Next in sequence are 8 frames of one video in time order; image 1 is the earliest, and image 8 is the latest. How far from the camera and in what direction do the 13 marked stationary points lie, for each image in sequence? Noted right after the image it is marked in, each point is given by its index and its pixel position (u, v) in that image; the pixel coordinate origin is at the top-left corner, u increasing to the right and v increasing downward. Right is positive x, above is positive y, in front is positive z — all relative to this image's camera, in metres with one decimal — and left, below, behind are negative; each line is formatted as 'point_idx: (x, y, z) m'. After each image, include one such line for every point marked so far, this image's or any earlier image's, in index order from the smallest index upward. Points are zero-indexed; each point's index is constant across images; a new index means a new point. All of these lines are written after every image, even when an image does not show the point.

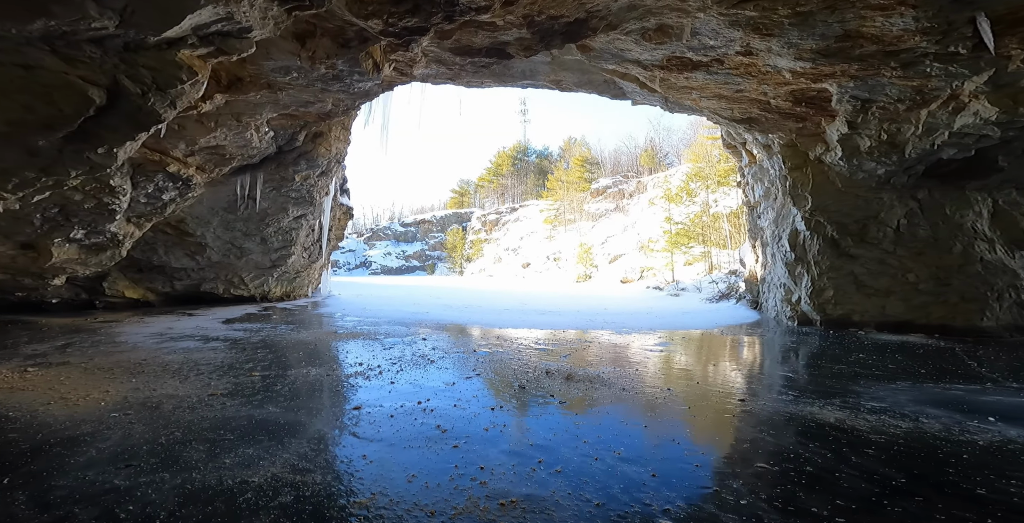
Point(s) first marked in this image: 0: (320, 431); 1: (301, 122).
0: (-1.1, -1.0, +2.8) m
1: (-2.9, +1.9, +6.6) m
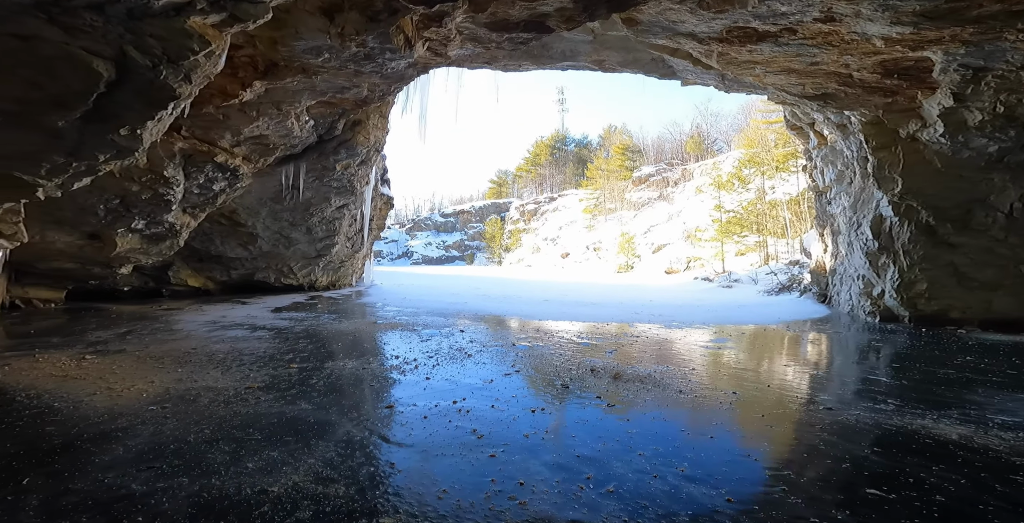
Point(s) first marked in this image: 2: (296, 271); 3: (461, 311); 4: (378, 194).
0: (-0.9, -0.9, +2.7) m
1: (-2.4, +2.0, +6.5) m
2: (-4.6, -0.2, +10.4) m
3: (-0.9, -0.8, +7.7) m
4: (-3.1, +1.5, +11.2) m
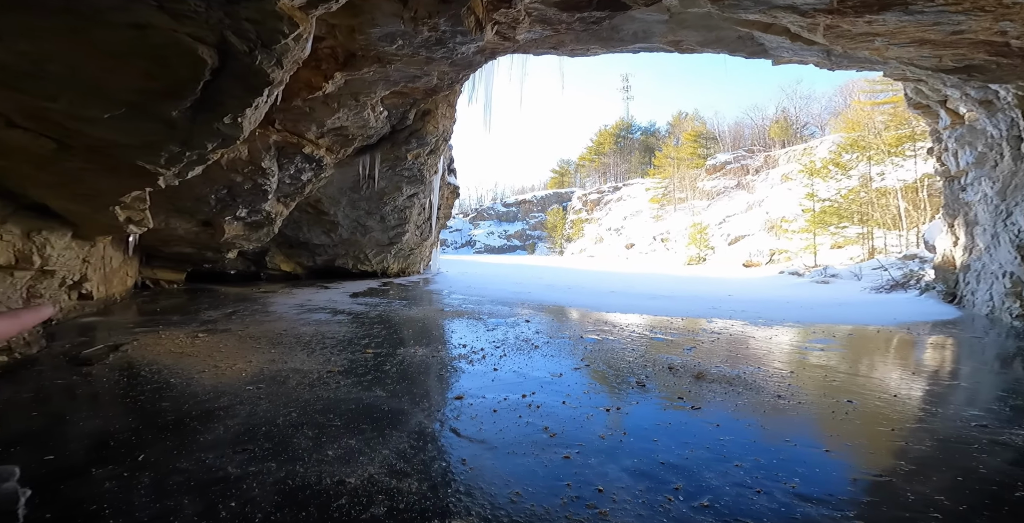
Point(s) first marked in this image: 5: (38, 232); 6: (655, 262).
0: (-0.5, -0.9, +2.6) m
1: (-1.4, +2.2, +6.5) m
2: (-3.2, +0.1, +10.7) m
3: (+0.1, -0.6, +7.6) m
4: (-1.6, +1.8, +11.3) m
5: (-3.7, +0.2, +4.0) m
6: (+5.3, 0.0, +17.7) m
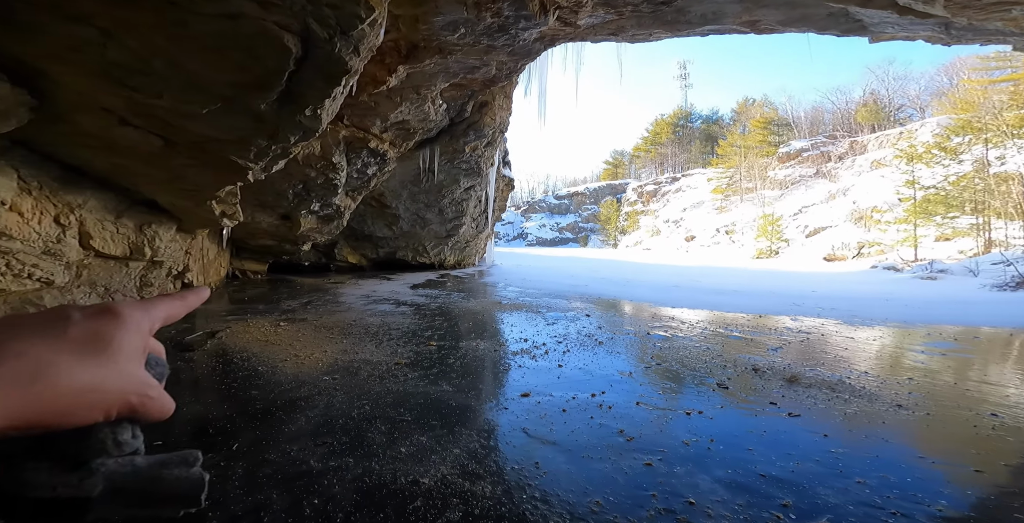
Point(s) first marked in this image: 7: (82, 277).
0: (-0.1, -0.8, +2.5) m
1: (-0.6, +2.3, +6.5) m
2: (-1.9, +0.3, +10.9) m
3: (+1.1, -0.5, +7.4) m
4: (-0.3, +2.0, +11.3) m
5: (-3.1, +0.3, +4.3) m
6: (+7.3, +0.2, +16.9) m
7: (-3.2, -0.1, +3.8) m
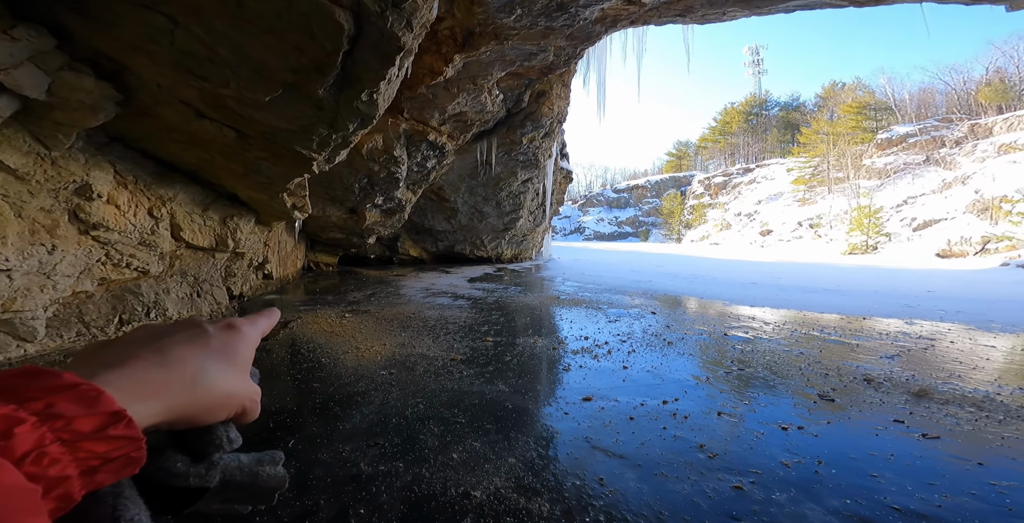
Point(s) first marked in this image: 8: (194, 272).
0: (+0.2, -0.8, +2.3) m
1: (+0.2, +2.4, +6.3) m
2: (-0.6, +0.4, +10.8) m
3: (+1.9, -0.4, +7.0) m
4: (+1.1, +2.1, +11.0) m
5: (-2.6, +0.4, +4.4) m
6: (+9.3, +0.3, +15.7) m
7: (-2.7, 0.0, +4.0) m
8: (-2.7, -0.1, +4.2) m
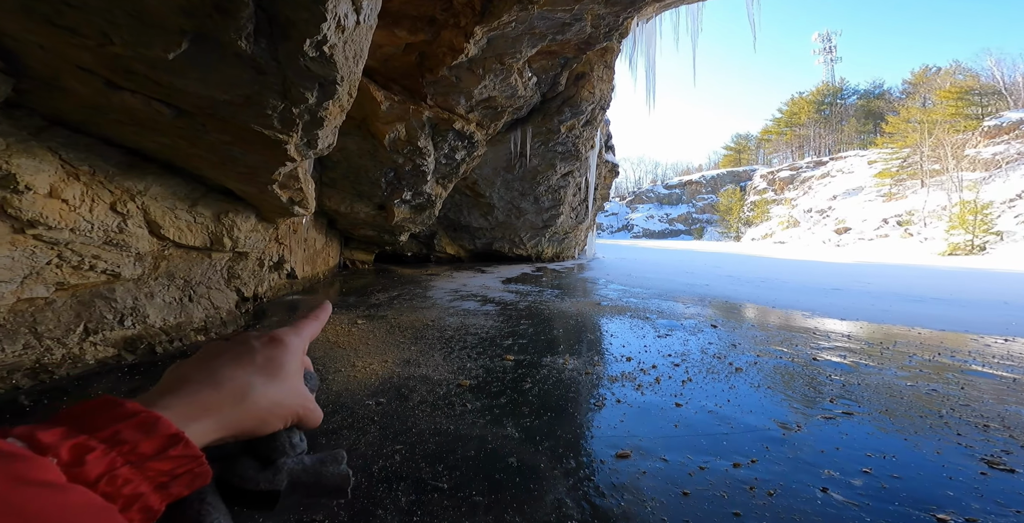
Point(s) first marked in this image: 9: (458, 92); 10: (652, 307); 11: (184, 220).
0: (+0.2, -0.8, +1.7) m
1: (+0.6, +2.3, +5.6) m
2: (+0.3, +0.4, +10.2) m
3: (+2.4, -0.4, +6.2) m
4: (+2.0, +2.1, +10.2) m
5: (-2.4, +0.4, +4.0) m
6: (+10.6, +0.3, +14.1) m
7: (-2.5, -0.1, +3.6) m
8: (-2.5, -0.1, +3.8) m
9: (-0.6, +1.9, +5.3) m
10: (+1.6, -0.5, +5.5) m
11: (-2.4, +0.3, +3.6) m
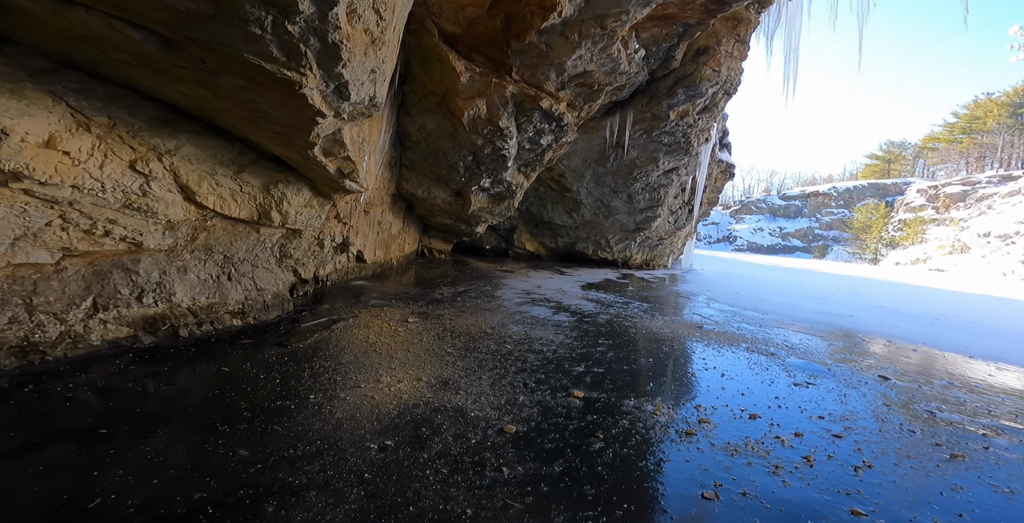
0: (+0.2, -0.9, +0.8) m
1: (+1.6, +2.2, +4.6) m
2: (+1.9, +0.3, +9.1) m
3: (+3.2, -0.7, +4.9) m
4: (+3.7, +1.9, +8.9) m
5: (-1.7, +0.6, +3.6) m
6: (+12.7, -0.7, +11.2) m
7: (-2.0, +0.1, +3.2) m
8: (-2.0, +0.1, +3.4) m
9: (+0.3, +1.9, +4.5) m
10: (+2.3, -0.7, +4.3) m
11: (-1.9, +0.5, +3.2) m
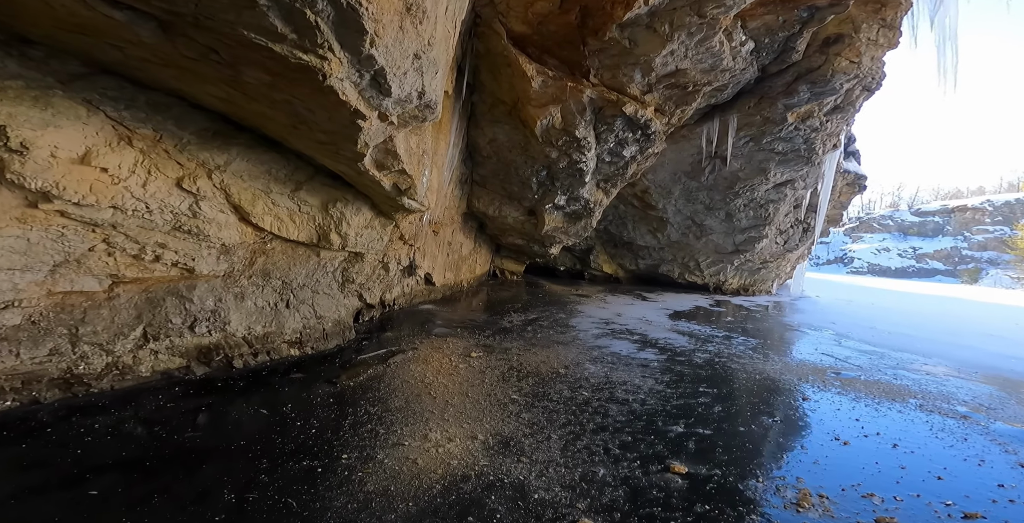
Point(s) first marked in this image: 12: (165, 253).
0: (+0.2, -1.0, +0.2) m
1: (+2.3, +2.0, +3.8) m
2: (+3.3, -0.1, +8.2) m
3: (+3.8, -1.0, +3.8) m
4: (+5.0, +1.5, +7.7) m
5: (-1.2, +0.4, +3.3) m
6: (+14.2, -1.3, +8.5) m
7: (-1.6, 0.0, +3.0) m
8: (-1.5, -0.1, +3.2) m
9: (+1.0, +1.7, +4.0) m
10: (+2.9, -0.9, +3.4) m
11: (-1.4, +0.3, +3.0) m
12: (-1.8, 0.0, +2.5) m
